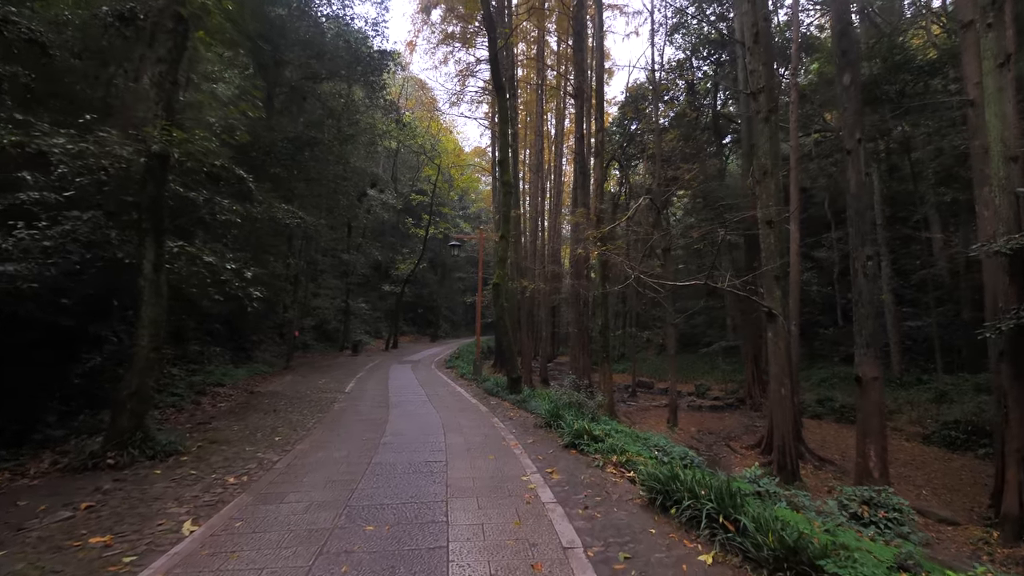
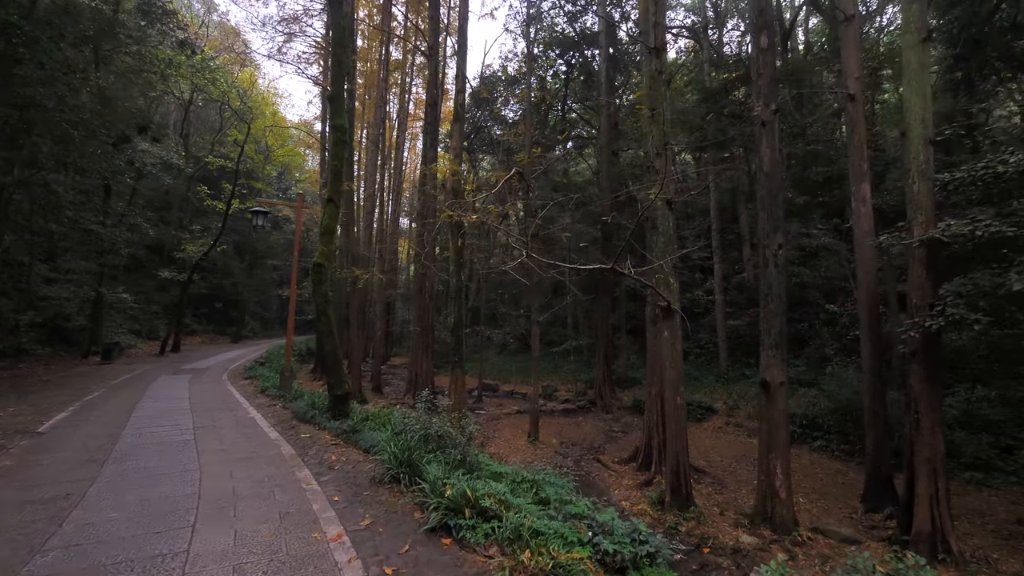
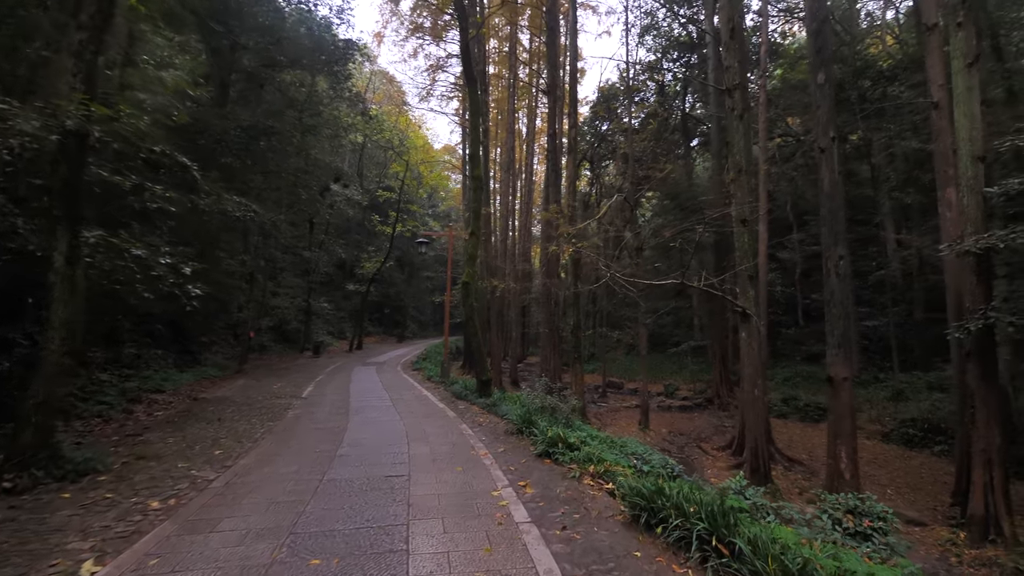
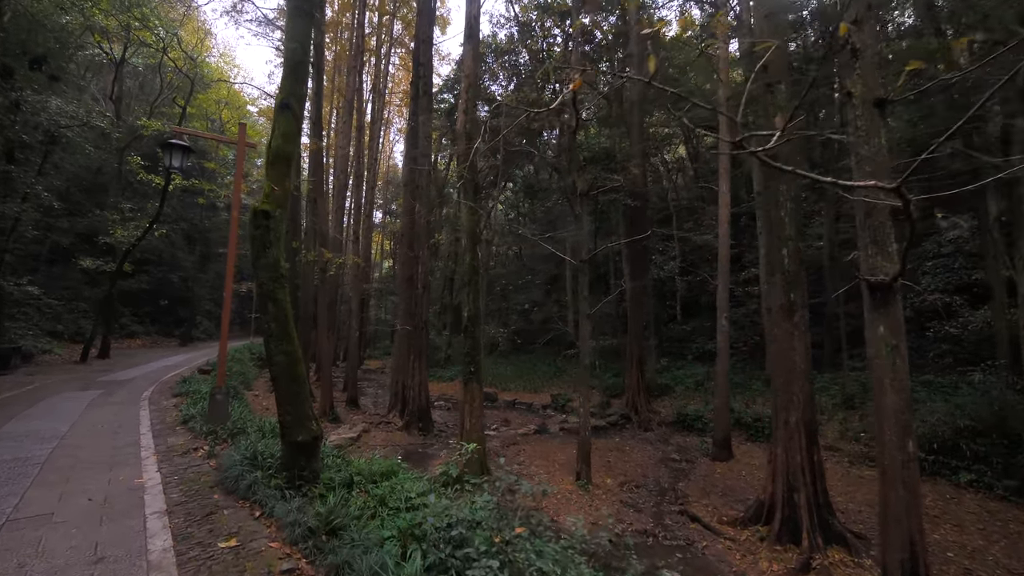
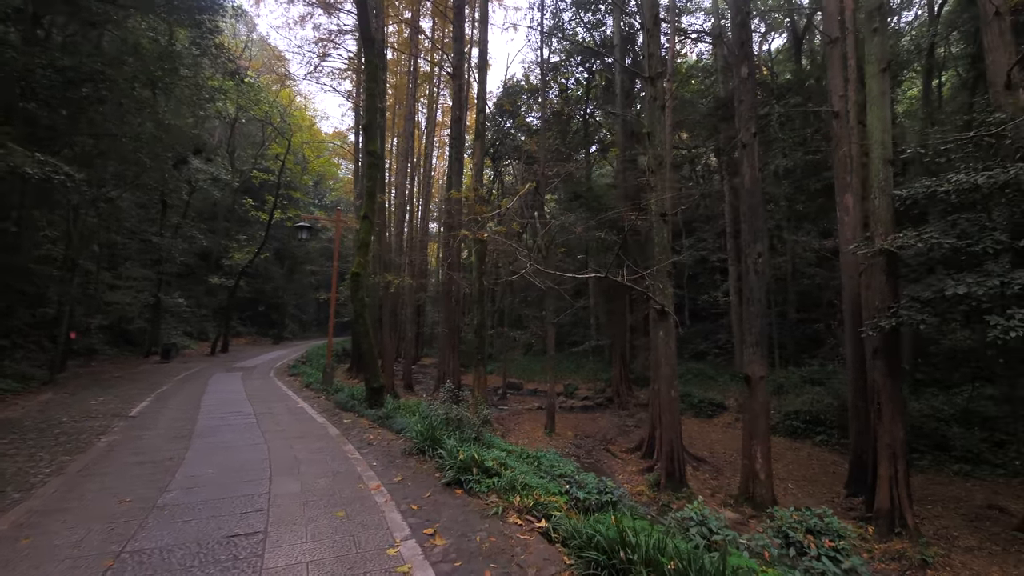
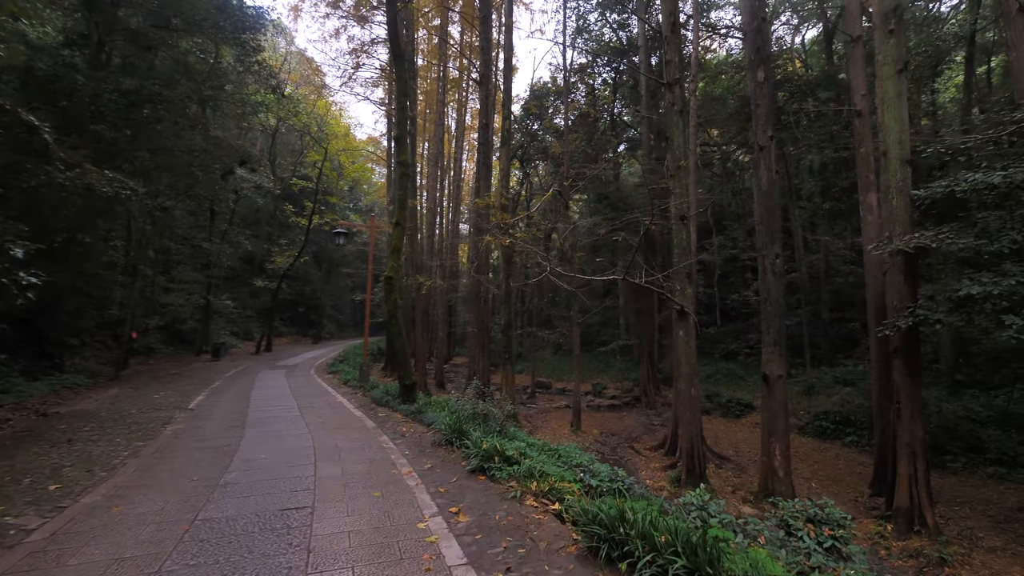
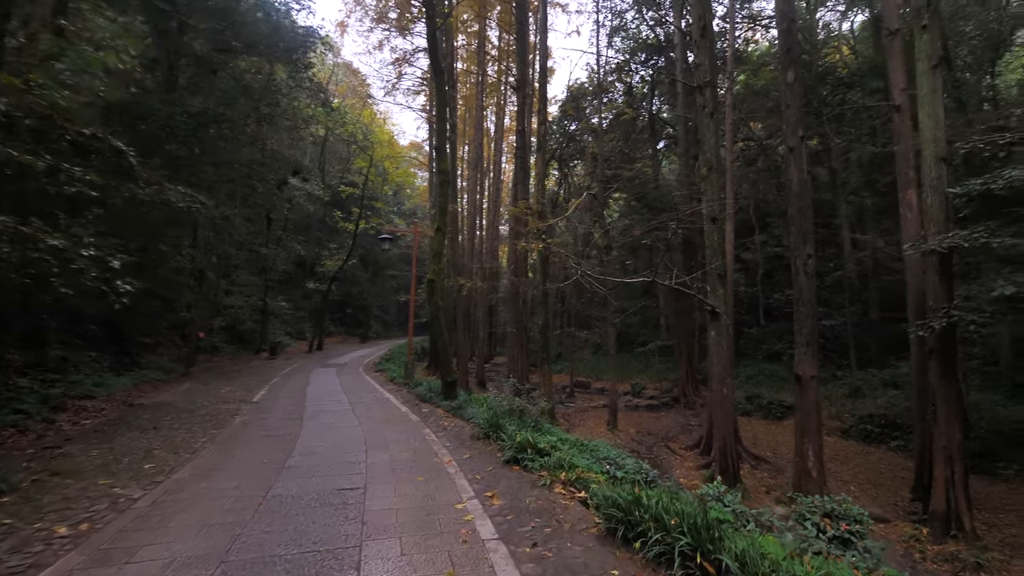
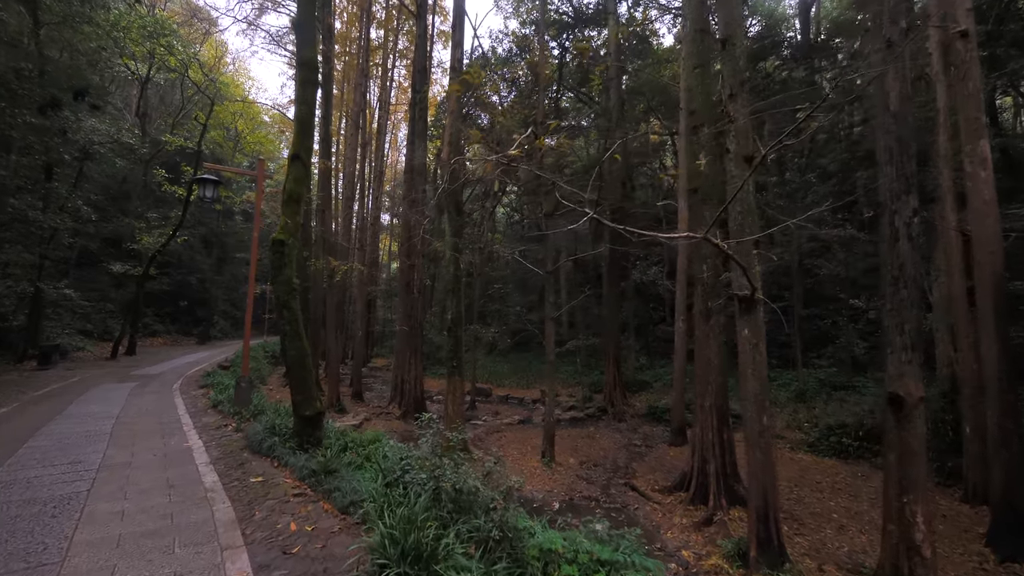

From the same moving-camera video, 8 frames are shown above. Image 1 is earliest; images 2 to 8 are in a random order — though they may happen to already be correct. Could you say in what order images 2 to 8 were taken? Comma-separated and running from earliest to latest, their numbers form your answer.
3, 7, 6, 5, 2, 8, 4
